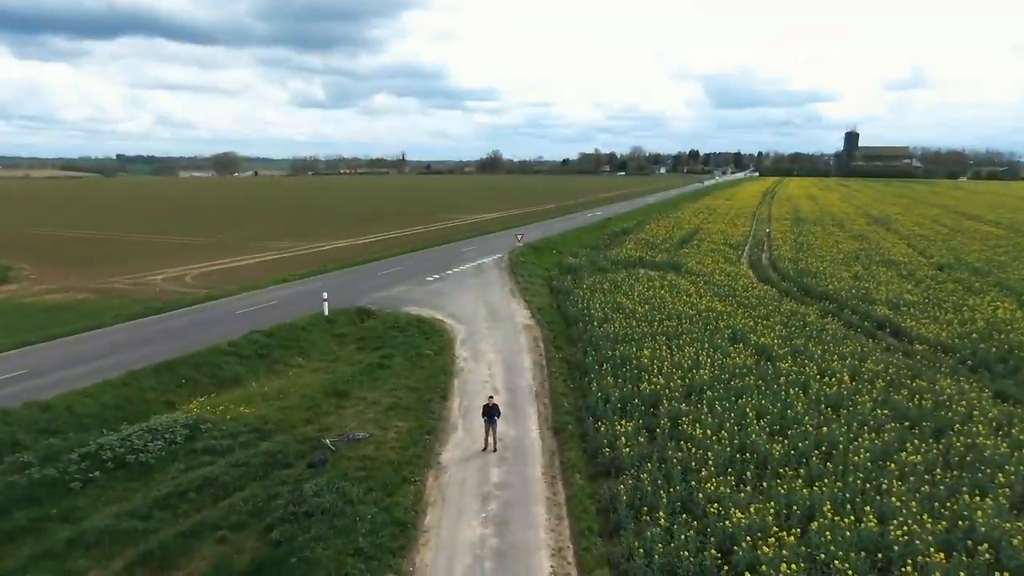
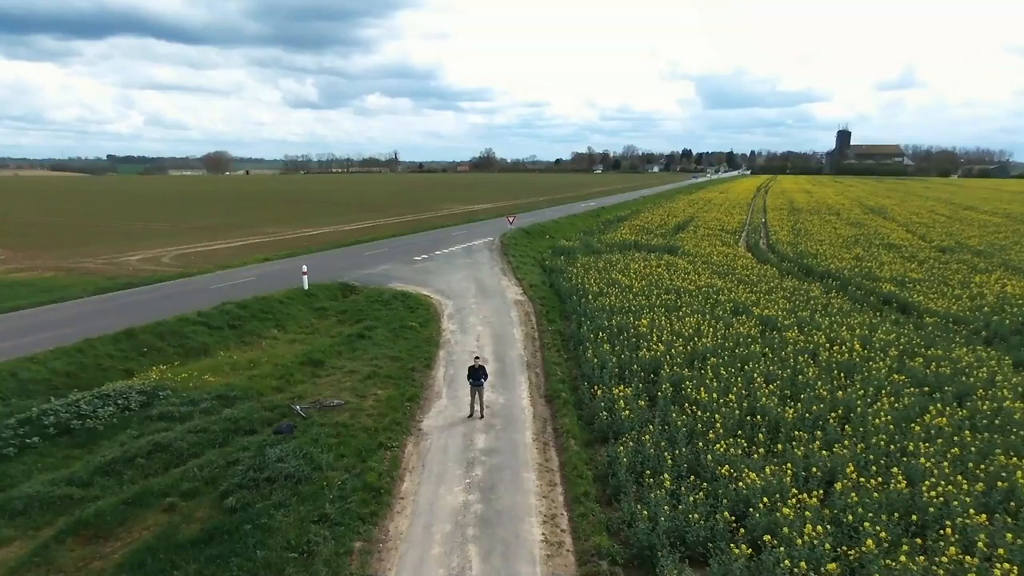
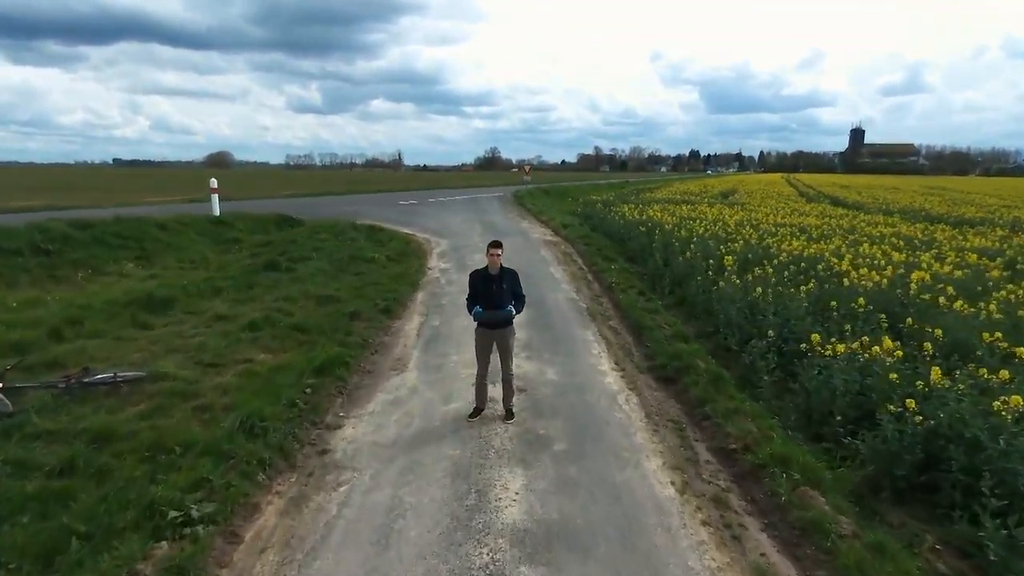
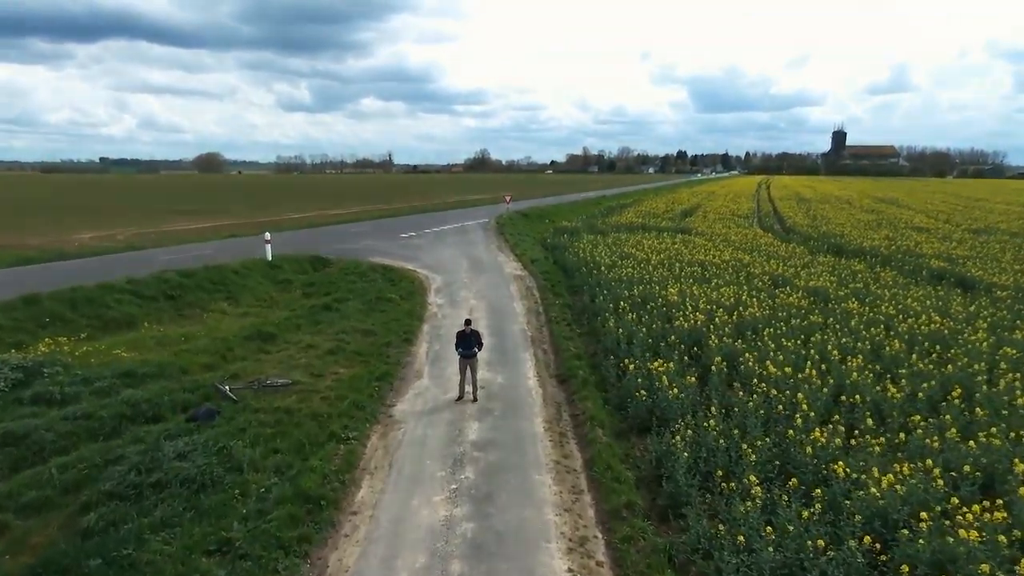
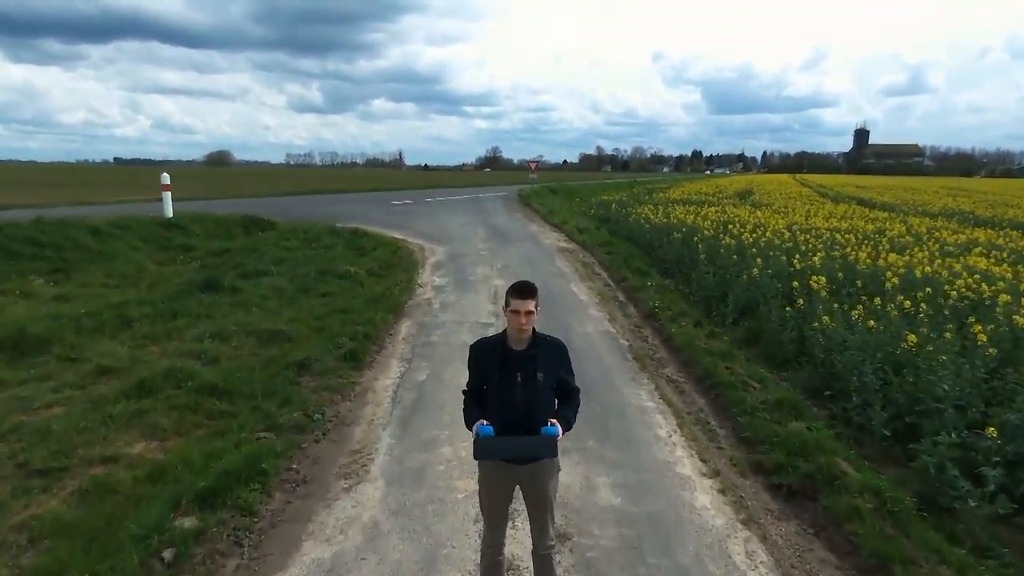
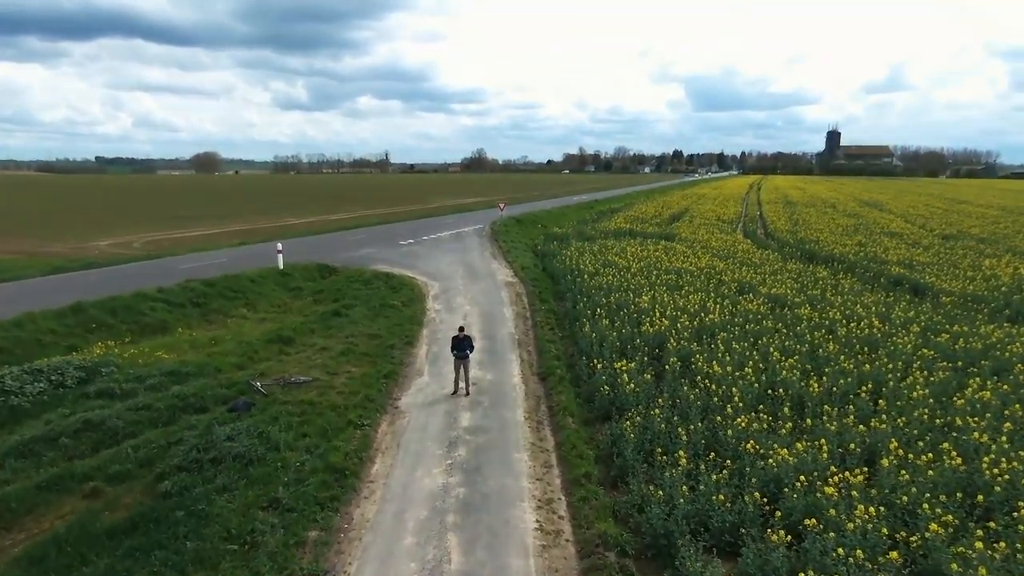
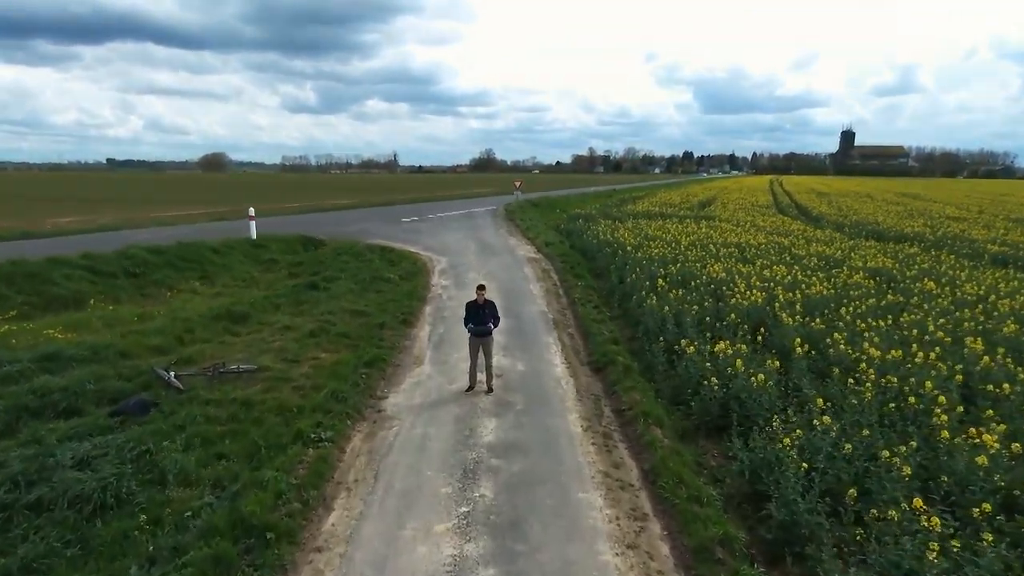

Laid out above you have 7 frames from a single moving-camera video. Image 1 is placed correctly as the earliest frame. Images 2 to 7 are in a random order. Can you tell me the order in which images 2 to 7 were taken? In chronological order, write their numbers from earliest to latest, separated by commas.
2, 6, 4, 7, 3, 5
